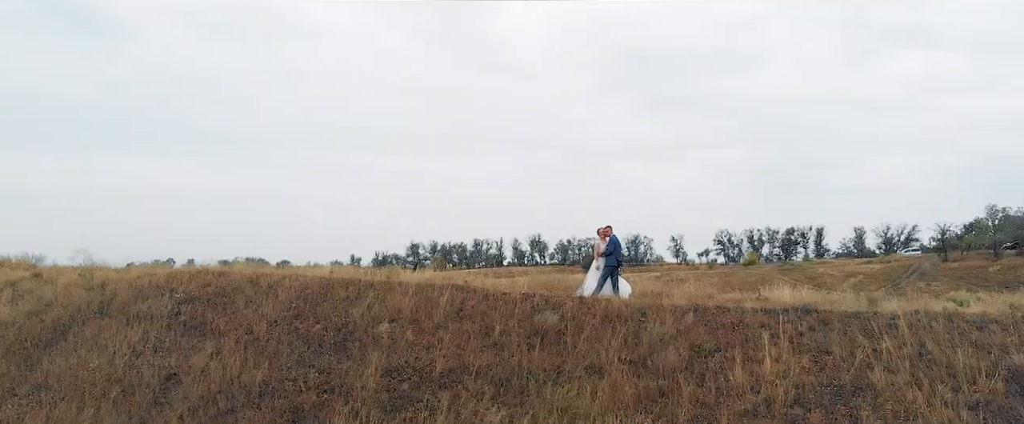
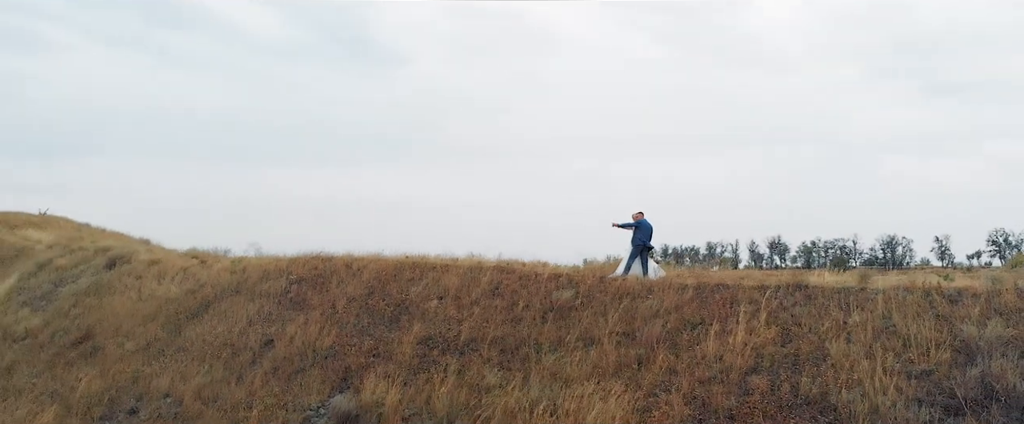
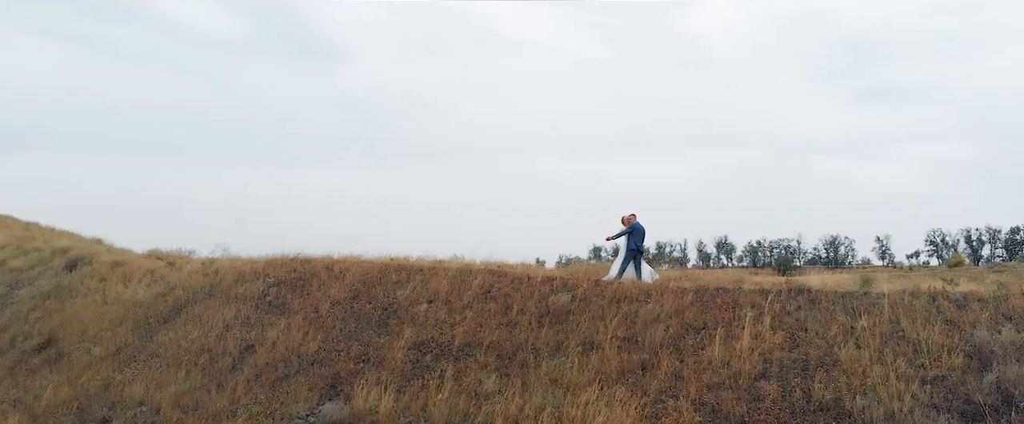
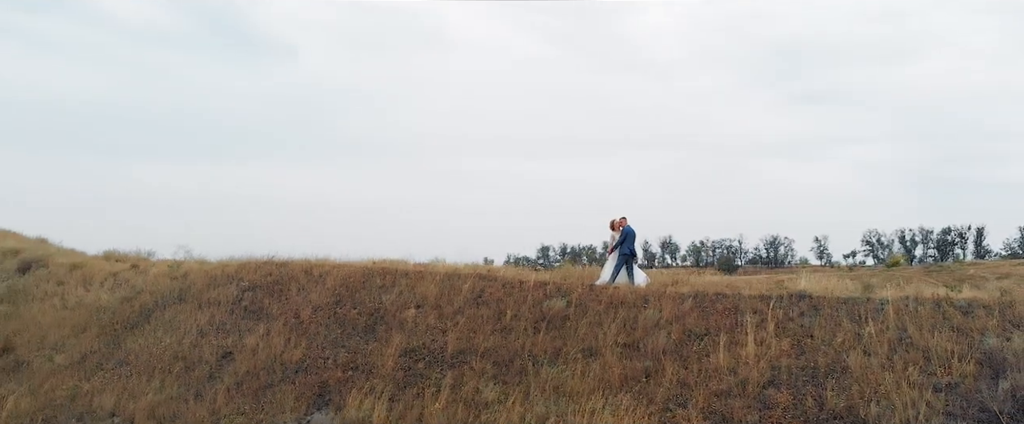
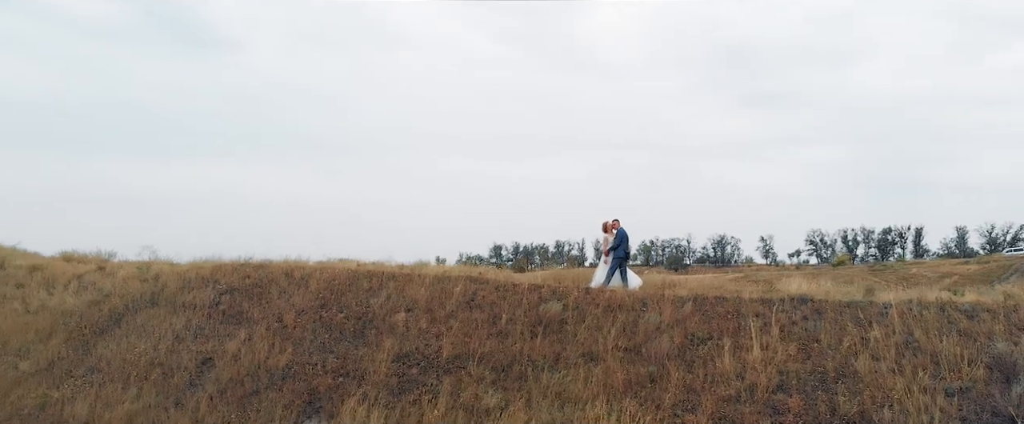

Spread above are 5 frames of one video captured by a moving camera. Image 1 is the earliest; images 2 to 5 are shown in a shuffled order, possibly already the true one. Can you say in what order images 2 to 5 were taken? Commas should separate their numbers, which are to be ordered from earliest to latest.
5, 4, 3, 2
